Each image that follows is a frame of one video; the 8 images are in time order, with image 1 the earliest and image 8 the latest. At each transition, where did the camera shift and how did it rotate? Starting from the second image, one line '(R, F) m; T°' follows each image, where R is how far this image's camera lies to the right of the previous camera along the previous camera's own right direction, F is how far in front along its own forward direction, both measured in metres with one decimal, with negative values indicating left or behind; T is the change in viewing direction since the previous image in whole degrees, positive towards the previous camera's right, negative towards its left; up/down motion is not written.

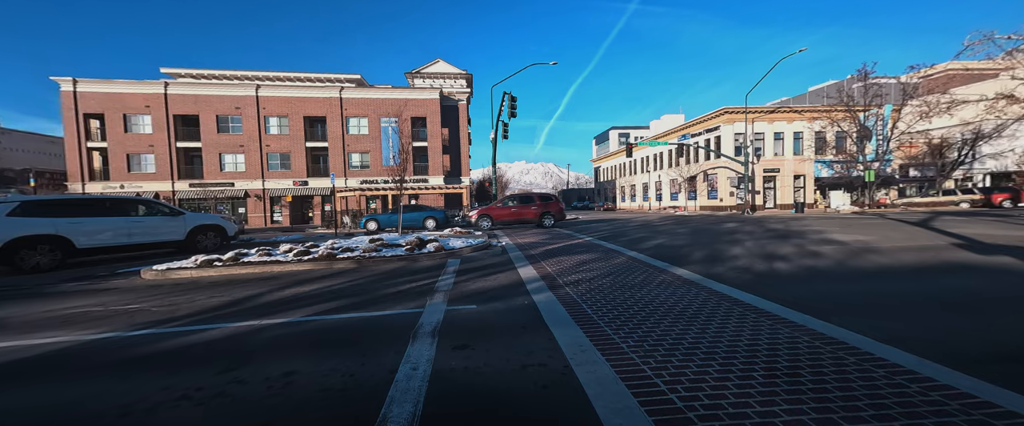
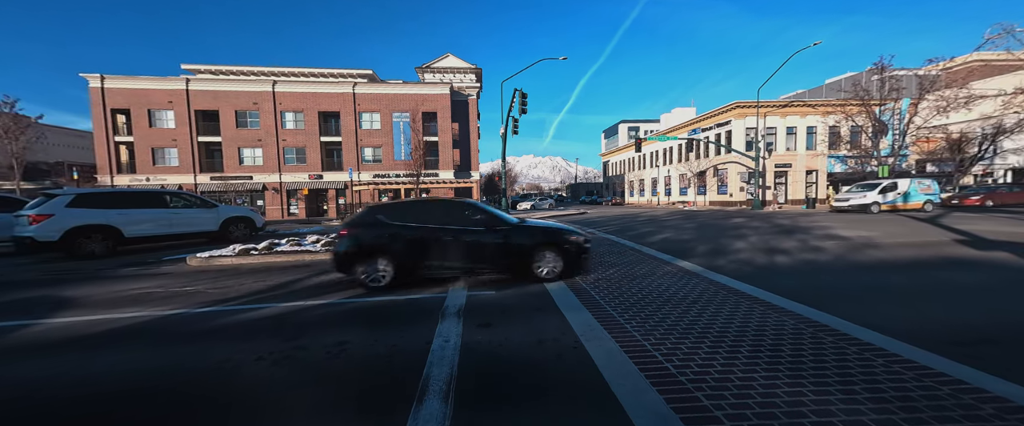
(-0.1, -0.5) m; -1°
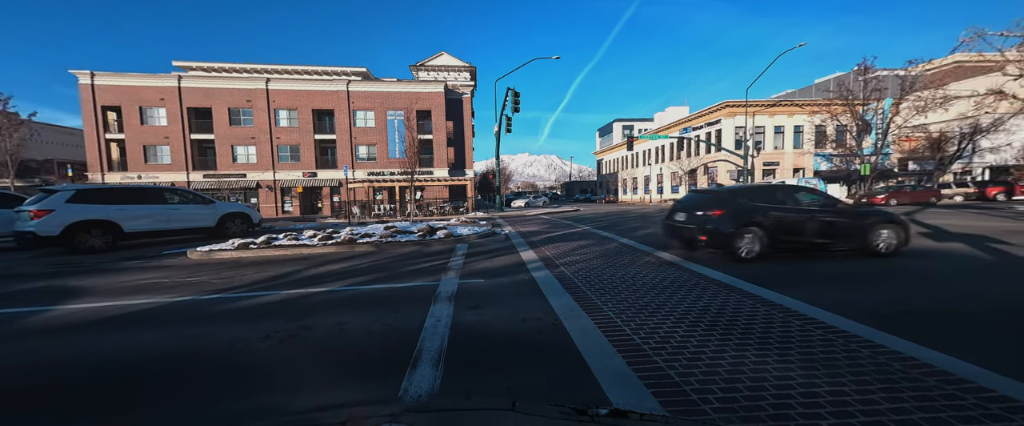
(+0.1, -0.4) m; +1°
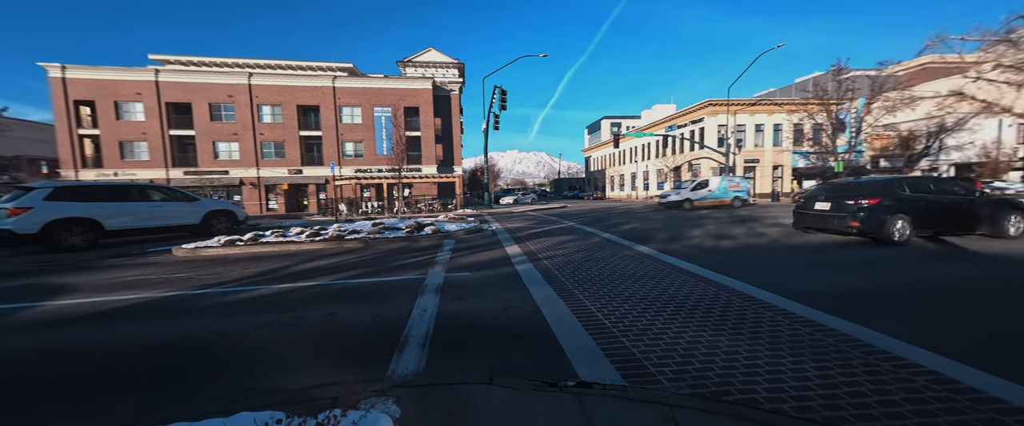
(+0.1, -0.3) m; +2°
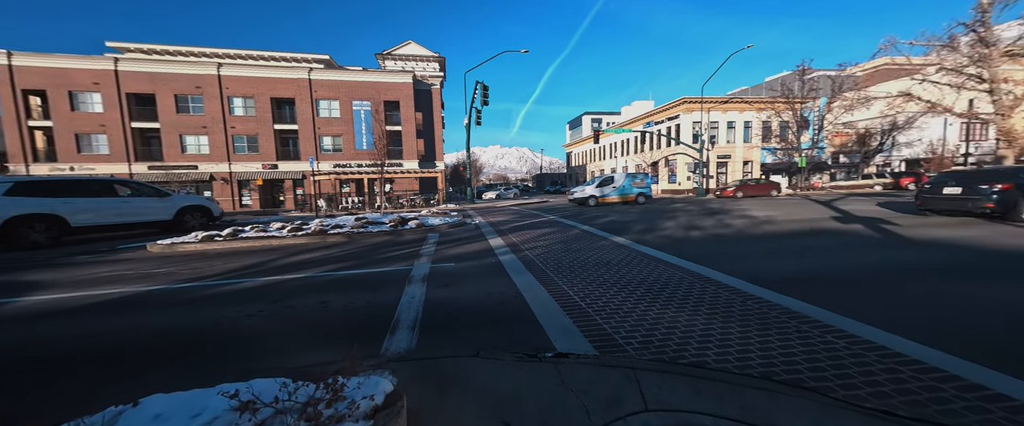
(0.0, -0.3) m; +3°
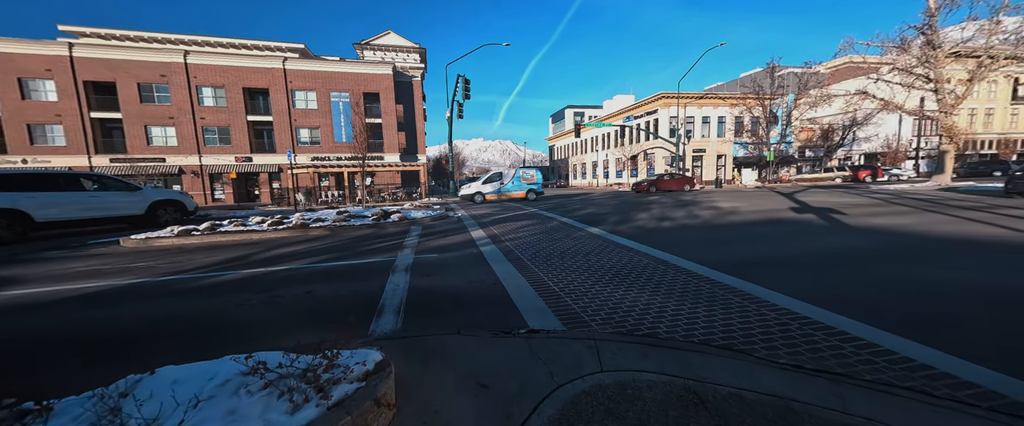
(0.0, -0.3) m; +3°
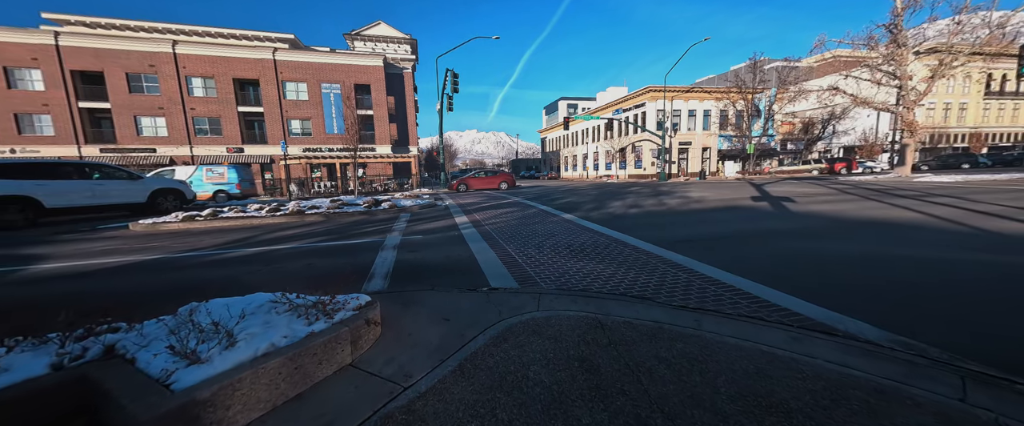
(+0.3, -0.8) m; +1°
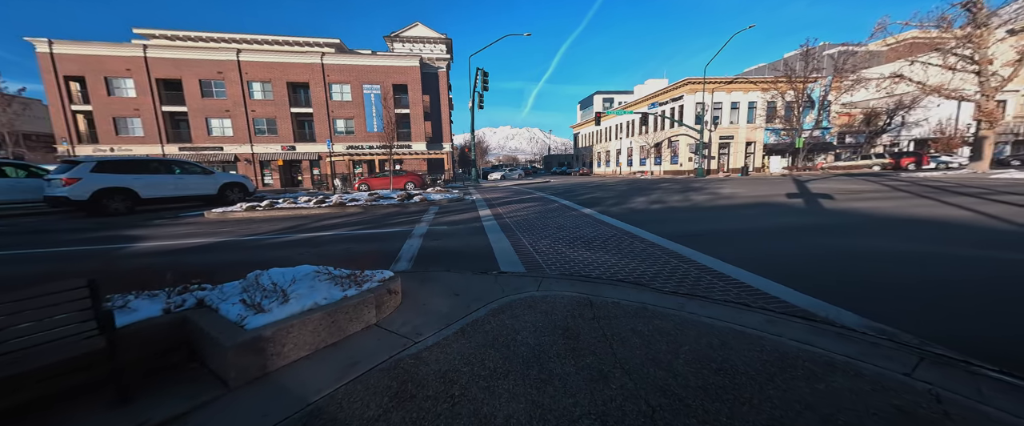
(+0.4, -0.4) m; -6°
